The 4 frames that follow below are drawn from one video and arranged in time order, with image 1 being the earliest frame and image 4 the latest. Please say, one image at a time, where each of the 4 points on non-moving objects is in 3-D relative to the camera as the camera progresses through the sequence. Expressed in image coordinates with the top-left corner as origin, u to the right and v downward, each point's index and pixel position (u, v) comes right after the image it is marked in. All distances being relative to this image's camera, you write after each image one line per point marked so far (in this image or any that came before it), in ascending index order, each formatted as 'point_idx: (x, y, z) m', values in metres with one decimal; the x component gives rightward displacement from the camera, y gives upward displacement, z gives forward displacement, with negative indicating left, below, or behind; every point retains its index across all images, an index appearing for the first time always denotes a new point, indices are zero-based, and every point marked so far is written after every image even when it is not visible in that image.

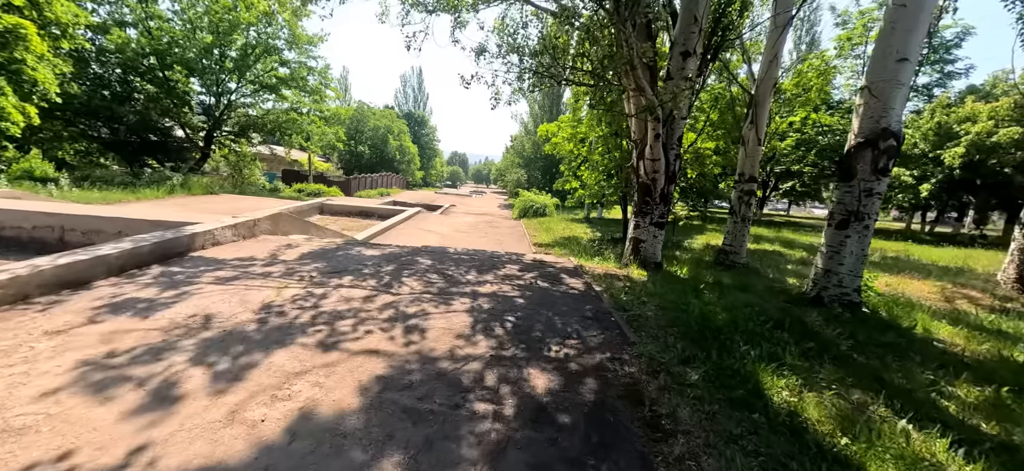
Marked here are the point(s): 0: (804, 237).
0: (+9.1, 0.0, +12.2) m
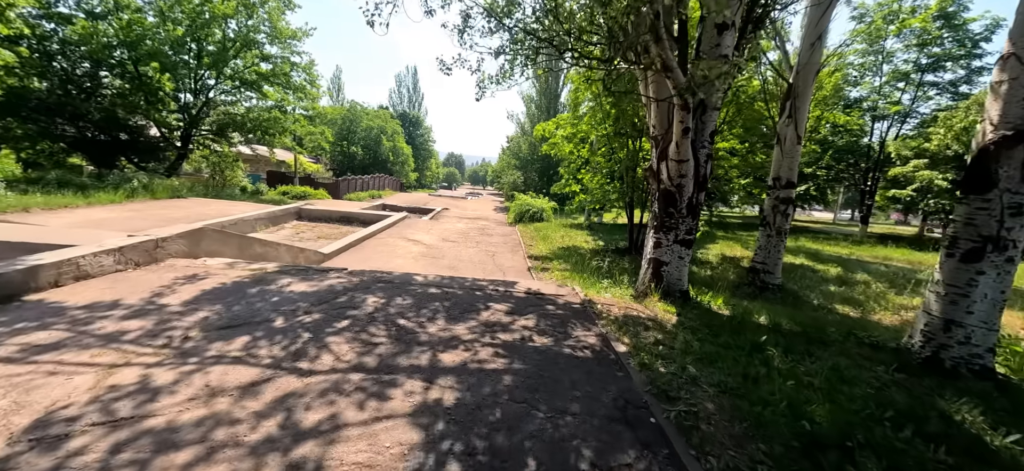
0: (+8.9, -0.3, +11.2) m
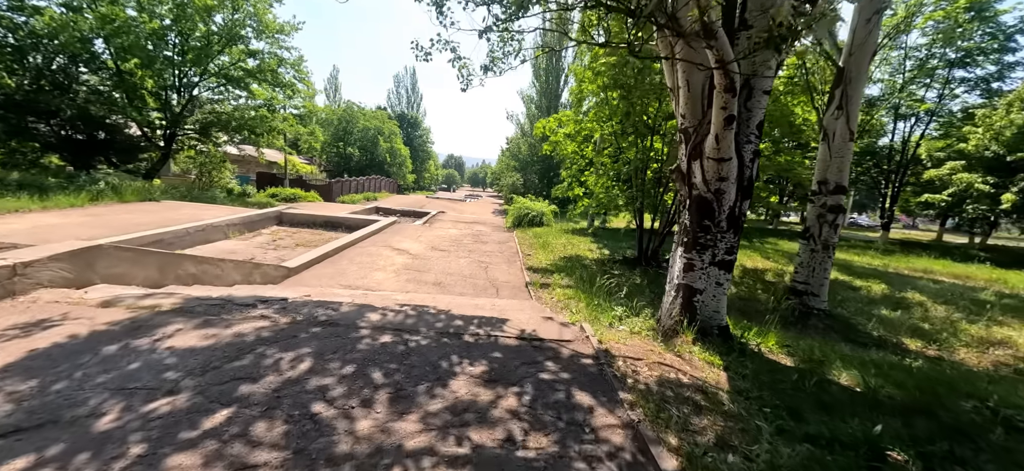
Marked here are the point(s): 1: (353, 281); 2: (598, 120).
0: (+8.8, -0.5, +10.2) m
1: (-2.4, -0.7, +6.0) m
2: (+1.9, +2.6, +8.9) m
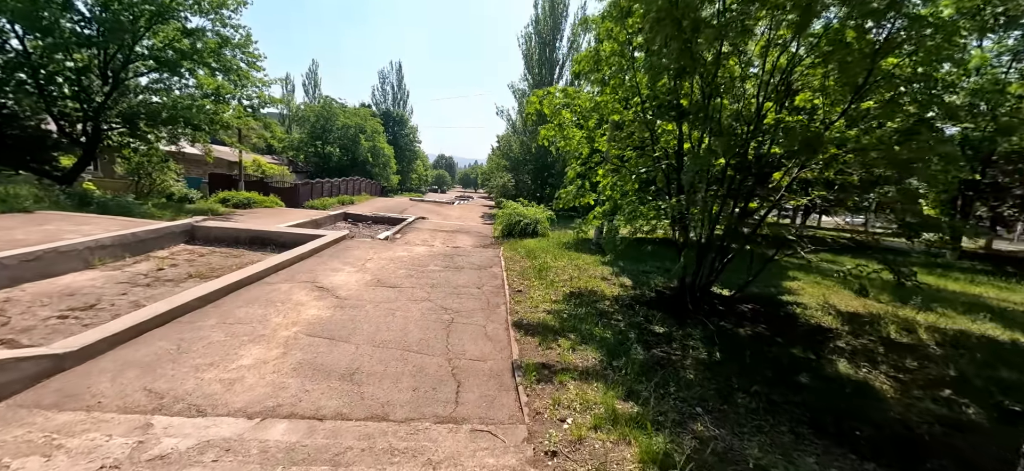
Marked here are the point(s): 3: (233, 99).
0: (+8.5, -0.9, +7.6) m
1: (-2.7, -1.2, +3.2) m
2: (+1.6, +2.2, +6.1) m
3: (-12.5, +6.1, +17.6) m
